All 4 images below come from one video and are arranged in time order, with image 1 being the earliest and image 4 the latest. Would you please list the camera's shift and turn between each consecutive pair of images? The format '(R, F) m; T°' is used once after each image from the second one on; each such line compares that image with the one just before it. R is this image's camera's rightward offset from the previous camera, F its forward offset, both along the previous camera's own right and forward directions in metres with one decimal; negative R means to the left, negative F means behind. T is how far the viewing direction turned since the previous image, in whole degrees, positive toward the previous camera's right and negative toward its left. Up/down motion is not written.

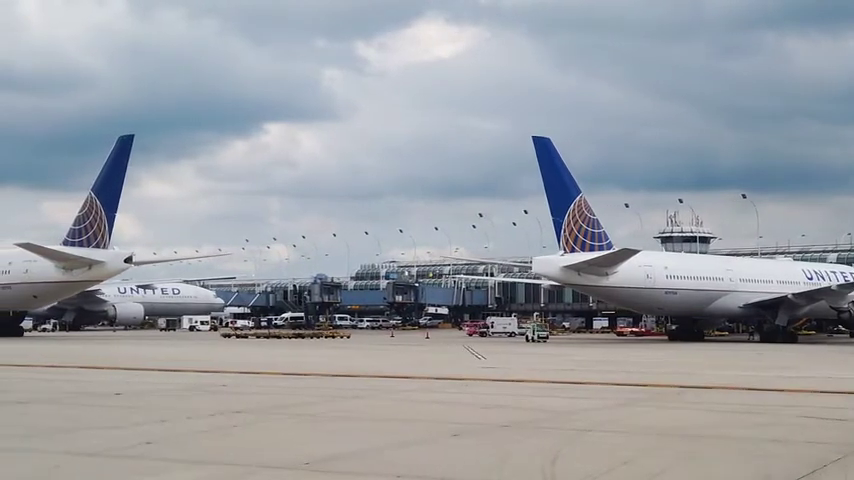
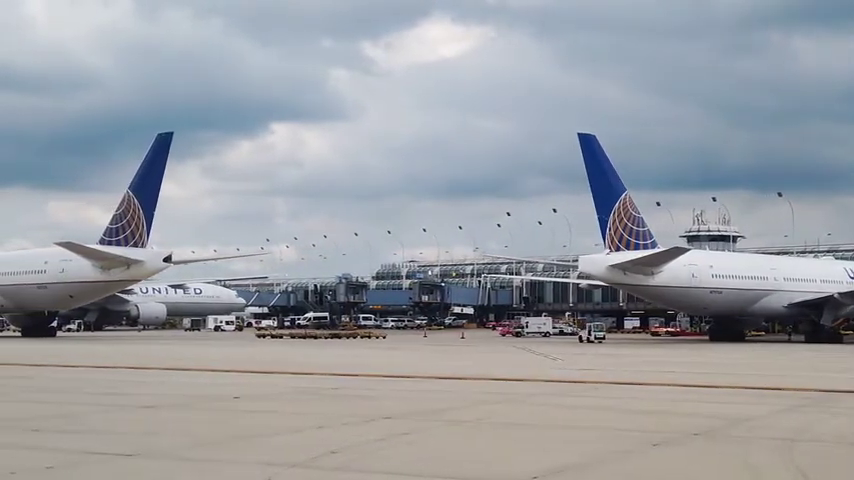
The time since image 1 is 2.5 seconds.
(-1.5, +0.5) m; 0°
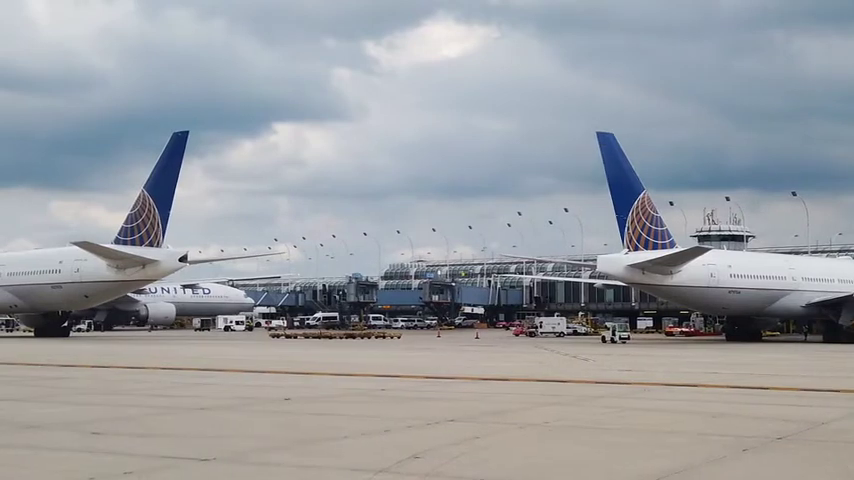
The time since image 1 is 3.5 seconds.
(-0.6, +0.2) m; 0°
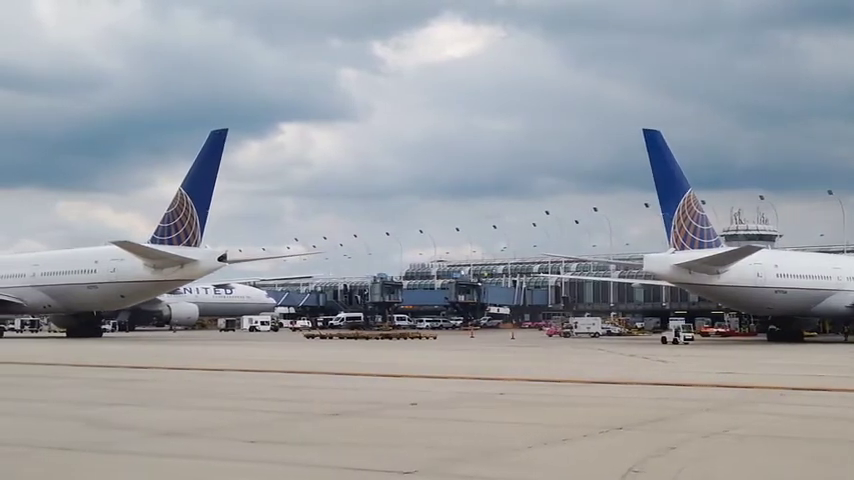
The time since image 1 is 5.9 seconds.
(-1.4, +0.5) m; 0°
